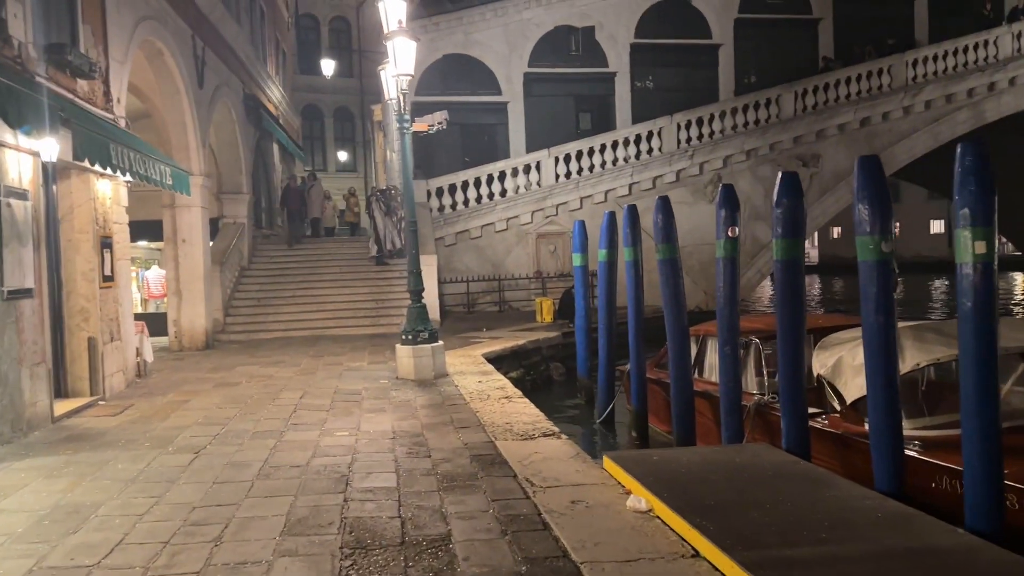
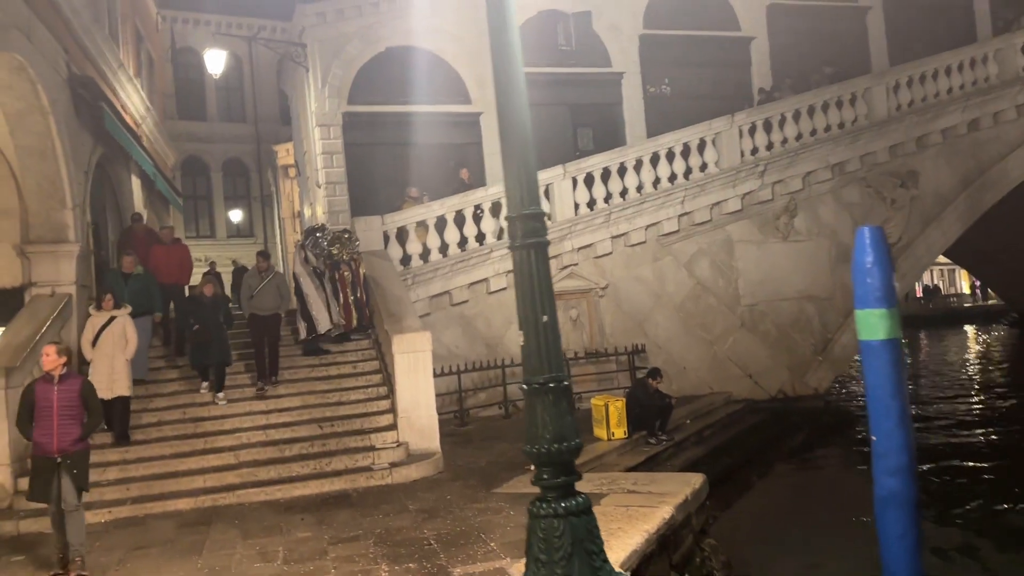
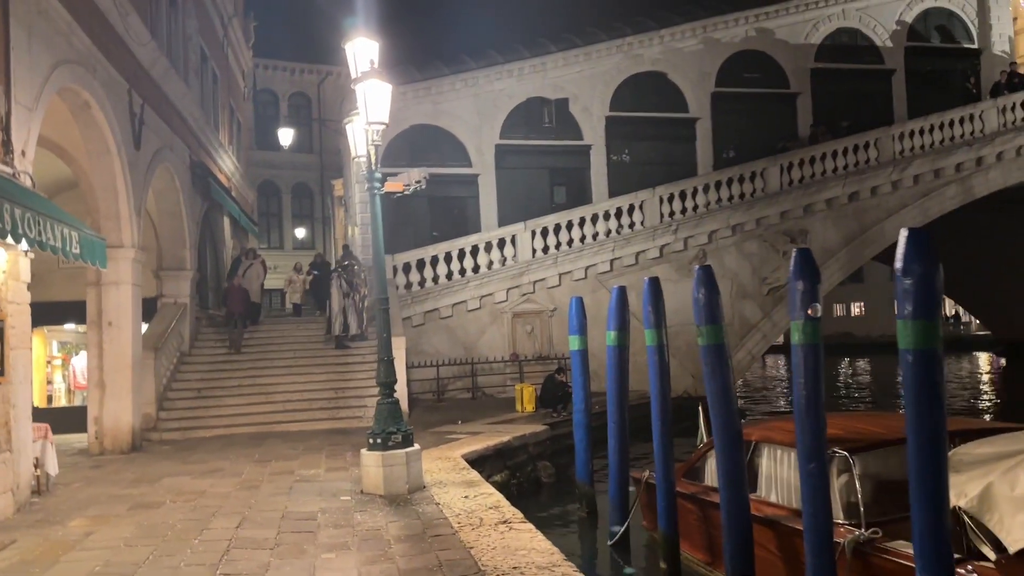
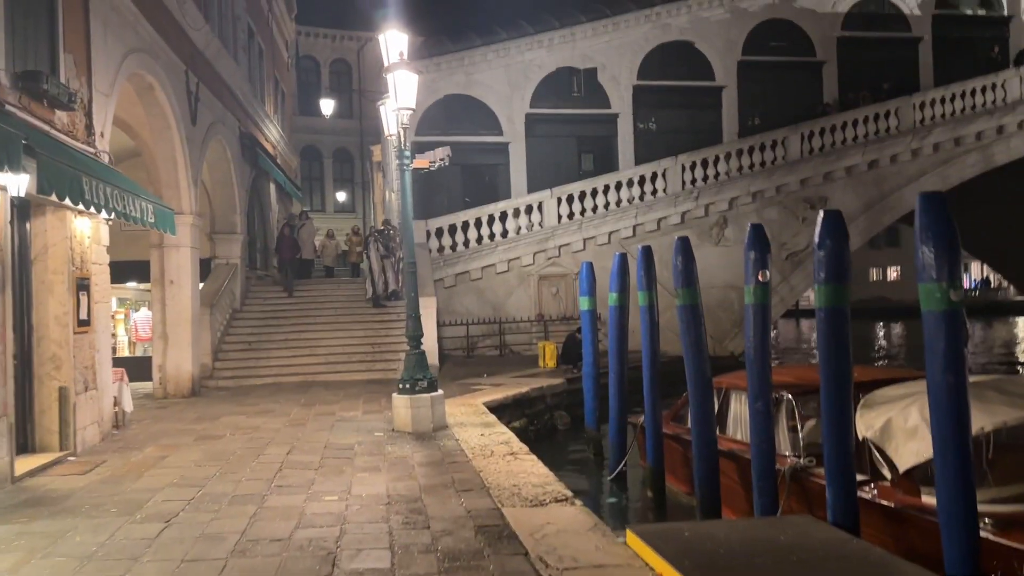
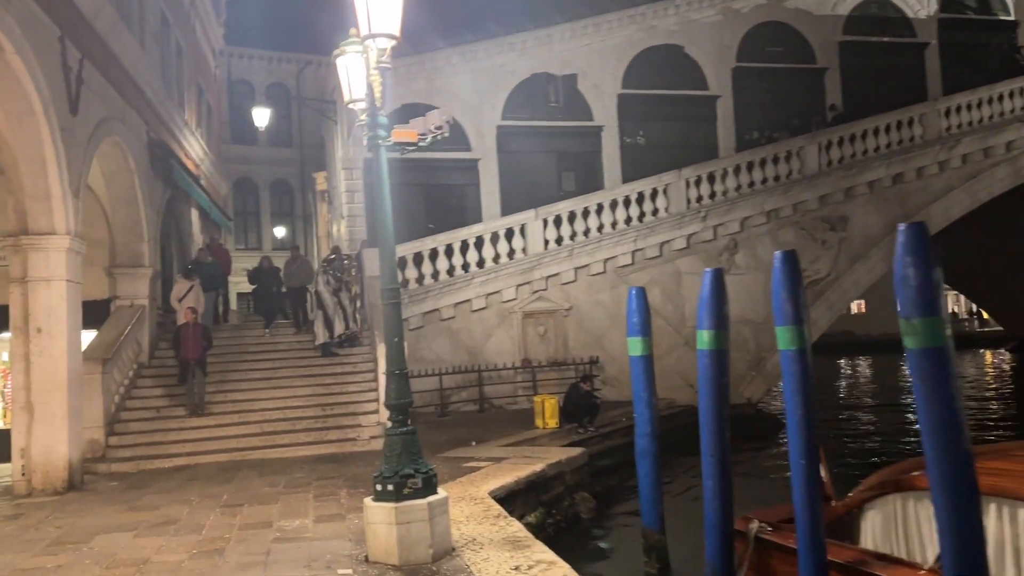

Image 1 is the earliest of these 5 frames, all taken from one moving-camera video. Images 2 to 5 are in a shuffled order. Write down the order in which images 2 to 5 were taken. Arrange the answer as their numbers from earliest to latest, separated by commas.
4, 3, 5, 2
